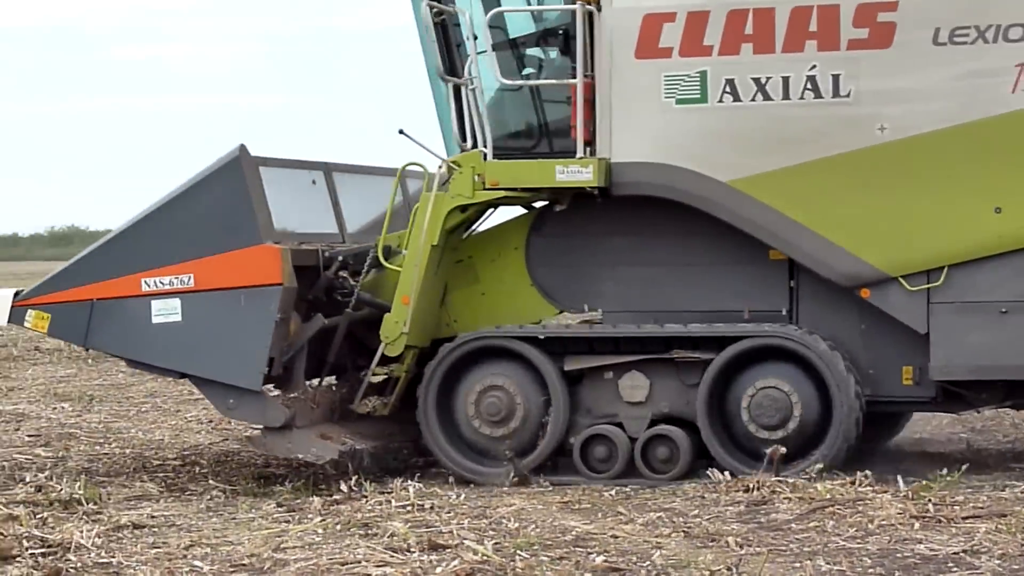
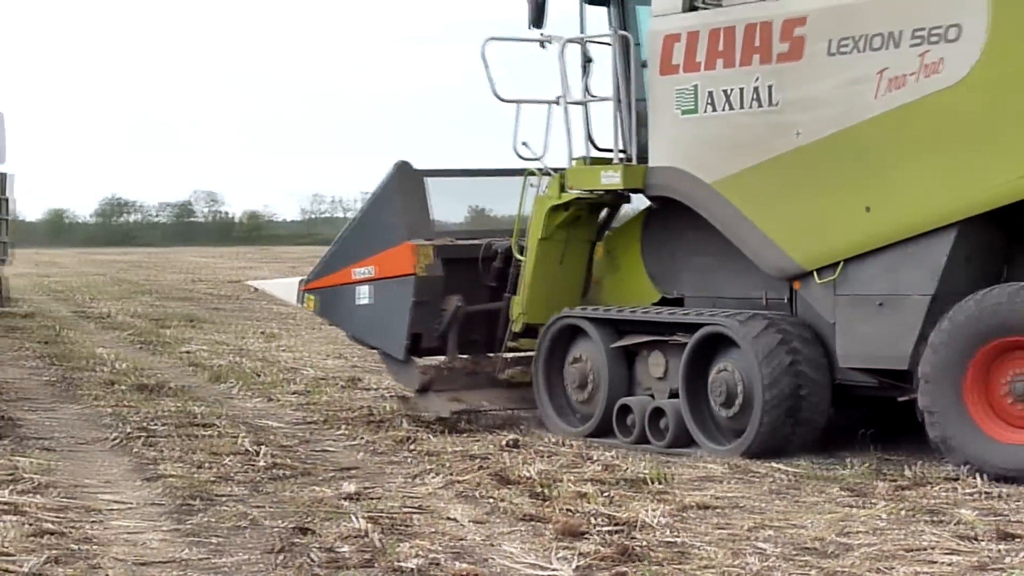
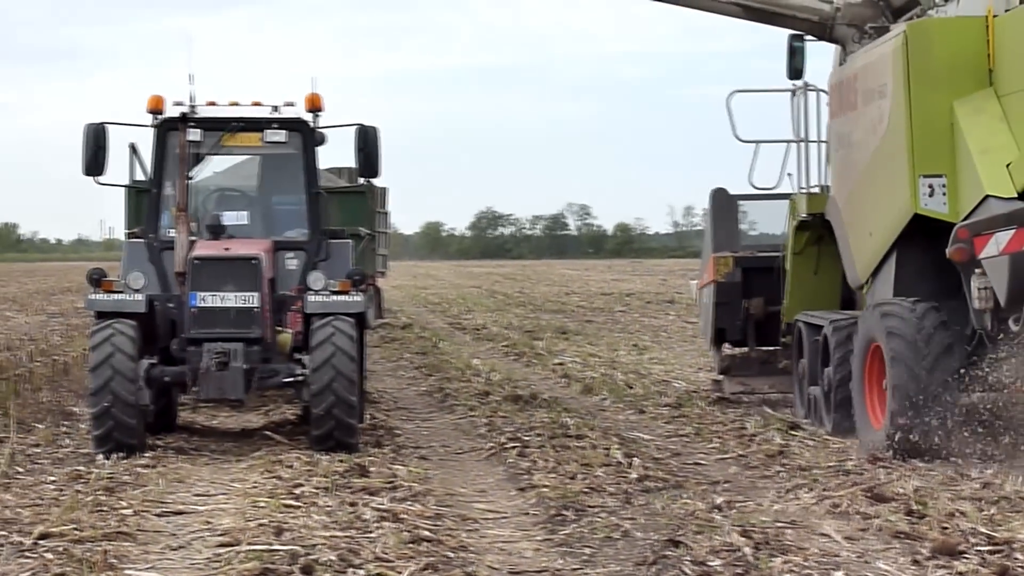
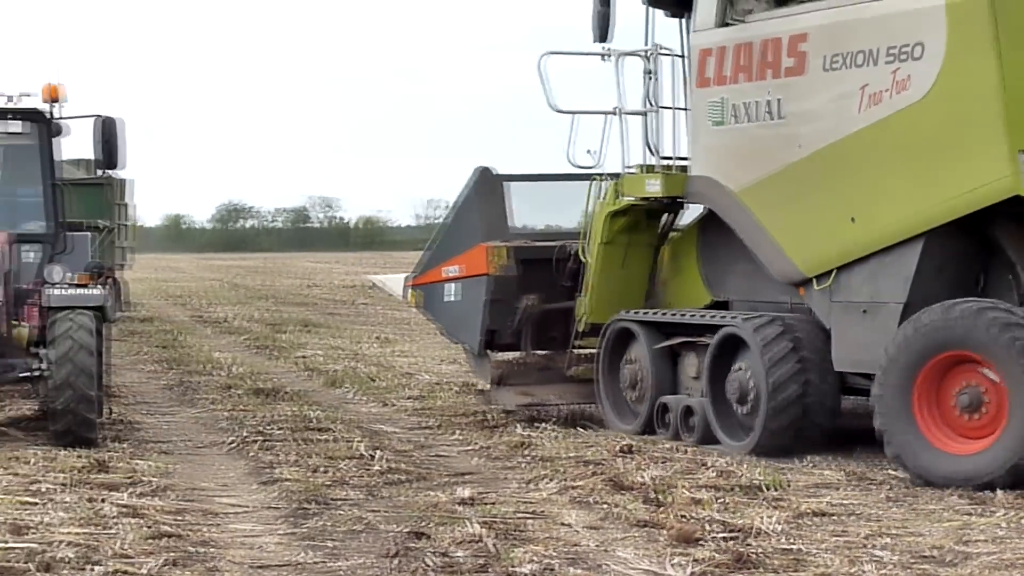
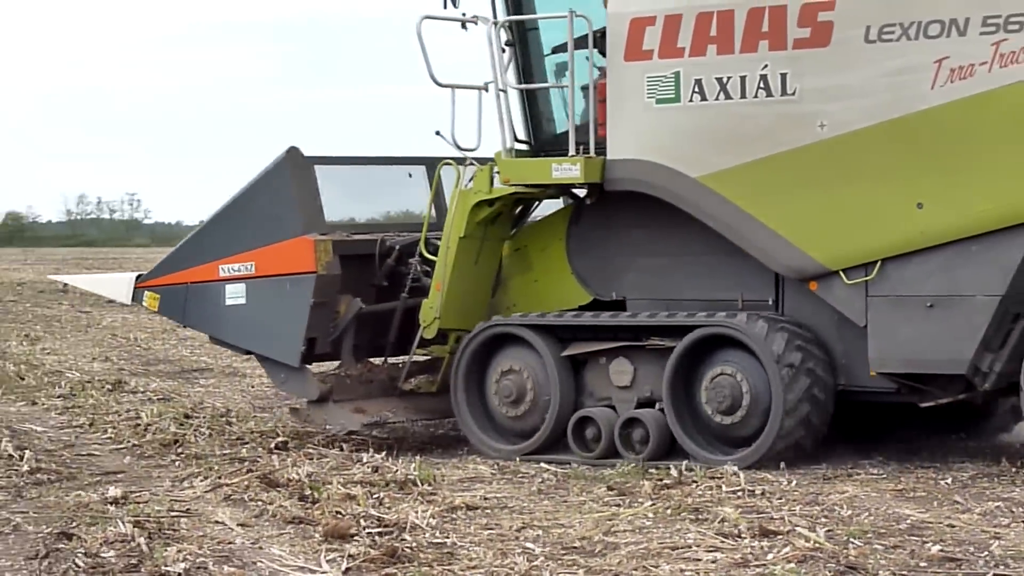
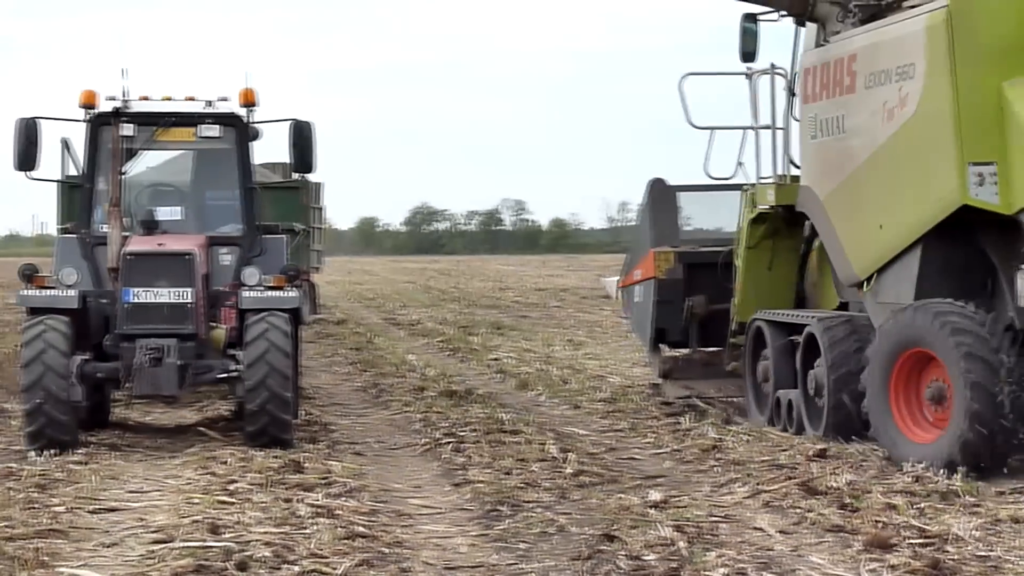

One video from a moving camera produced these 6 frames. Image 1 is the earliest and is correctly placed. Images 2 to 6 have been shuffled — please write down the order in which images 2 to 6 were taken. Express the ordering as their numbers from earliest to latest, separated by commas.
5, 2, 4, 6, 3
